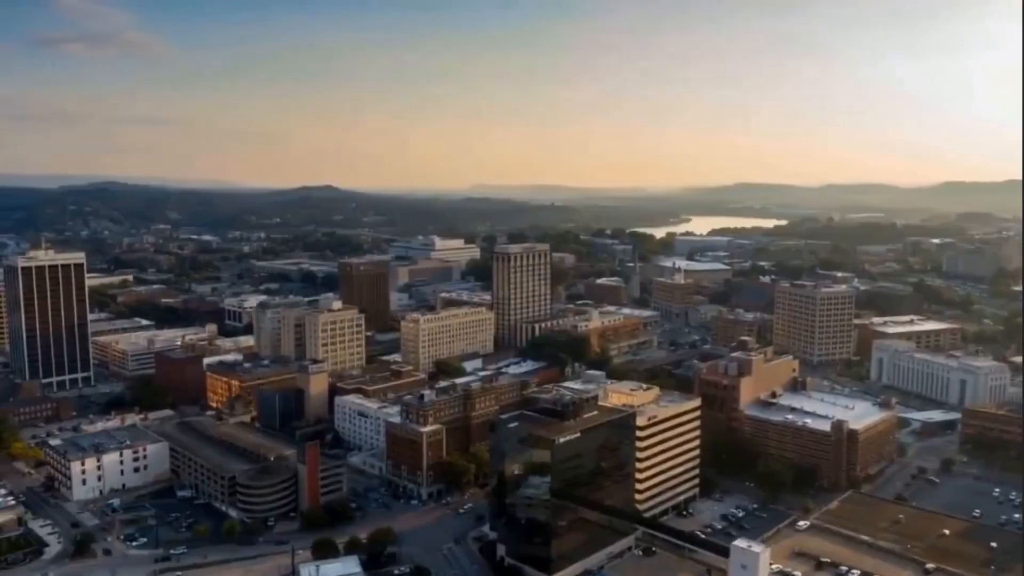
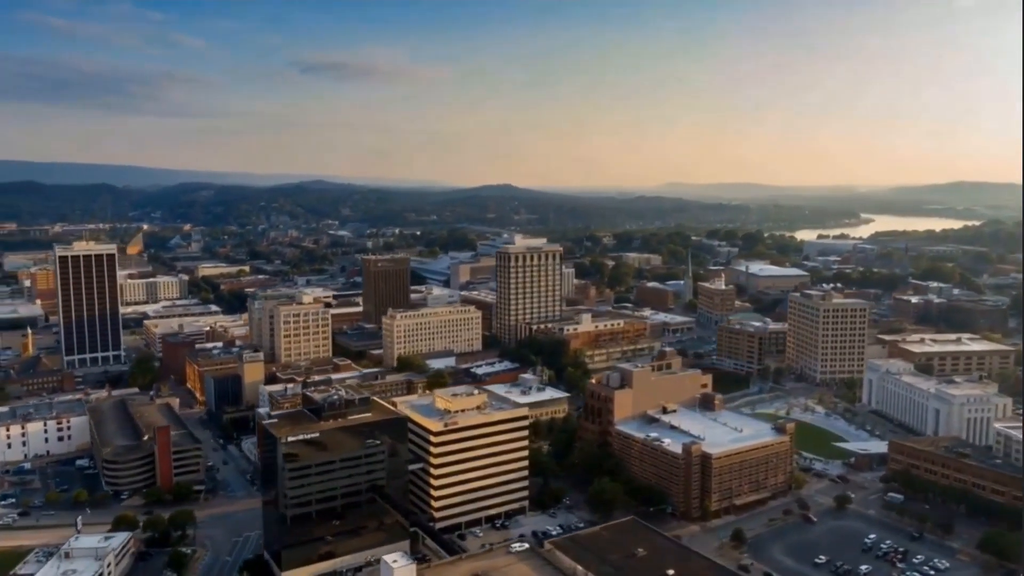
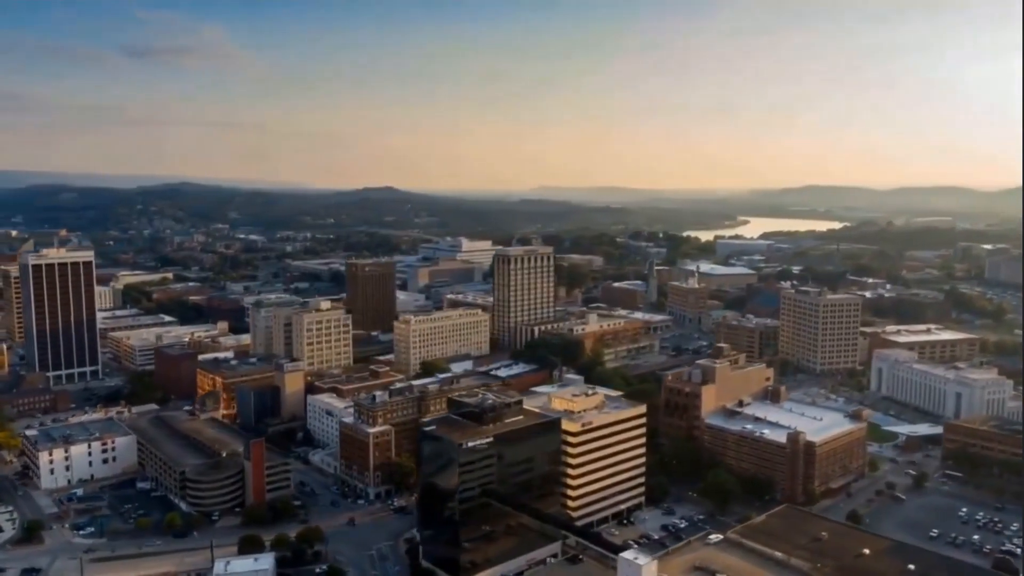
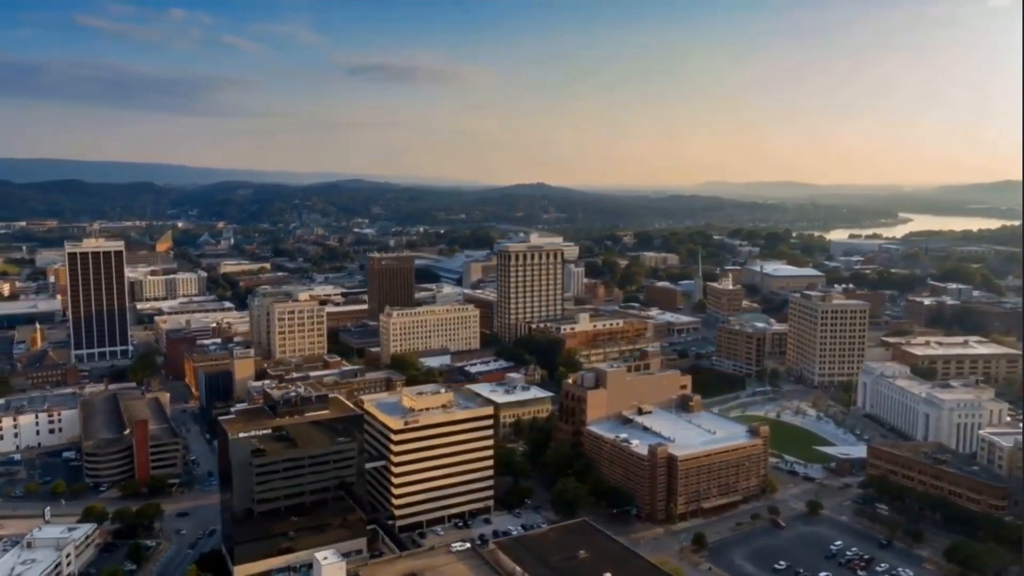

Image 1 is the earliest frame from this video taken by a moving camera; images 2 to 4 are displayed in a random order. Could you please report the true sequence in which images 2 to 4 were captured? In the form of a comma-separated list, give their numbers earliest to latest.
3, 2, 4
